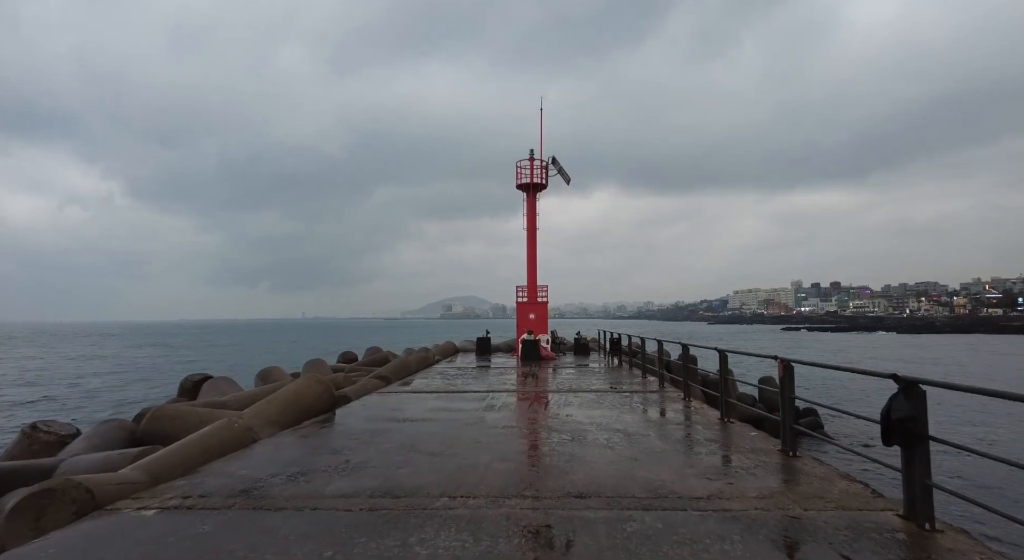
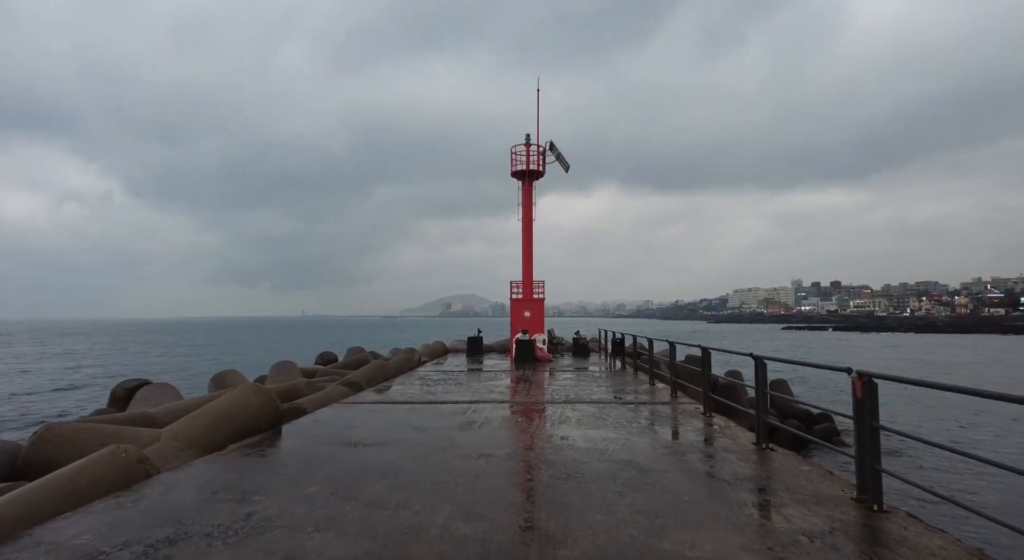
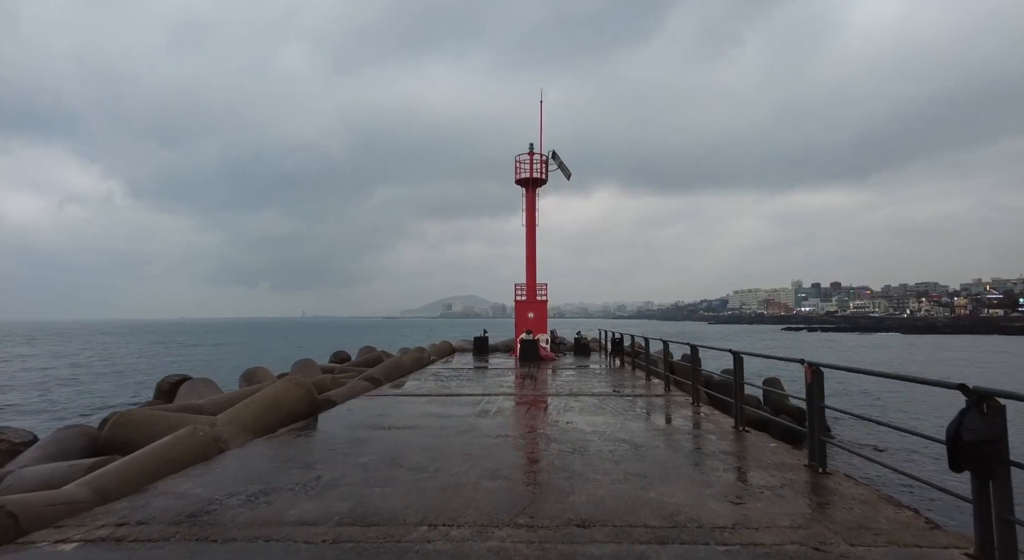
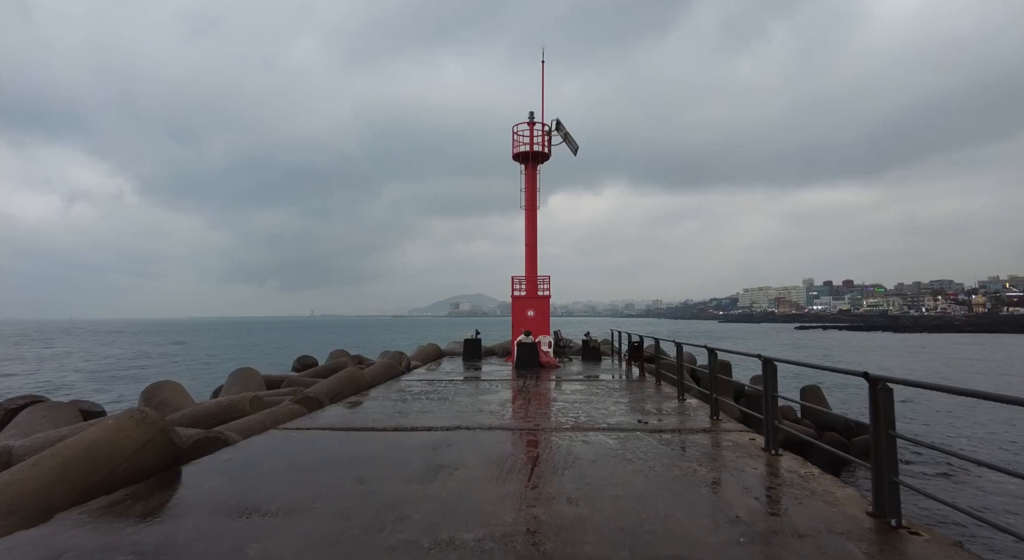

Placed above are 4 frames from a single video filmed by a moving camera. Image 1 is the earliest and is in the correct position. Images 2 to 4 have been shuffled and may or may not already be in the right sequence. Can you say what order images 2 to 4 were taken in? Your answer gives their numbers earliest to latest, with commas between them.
3, 2, 4
